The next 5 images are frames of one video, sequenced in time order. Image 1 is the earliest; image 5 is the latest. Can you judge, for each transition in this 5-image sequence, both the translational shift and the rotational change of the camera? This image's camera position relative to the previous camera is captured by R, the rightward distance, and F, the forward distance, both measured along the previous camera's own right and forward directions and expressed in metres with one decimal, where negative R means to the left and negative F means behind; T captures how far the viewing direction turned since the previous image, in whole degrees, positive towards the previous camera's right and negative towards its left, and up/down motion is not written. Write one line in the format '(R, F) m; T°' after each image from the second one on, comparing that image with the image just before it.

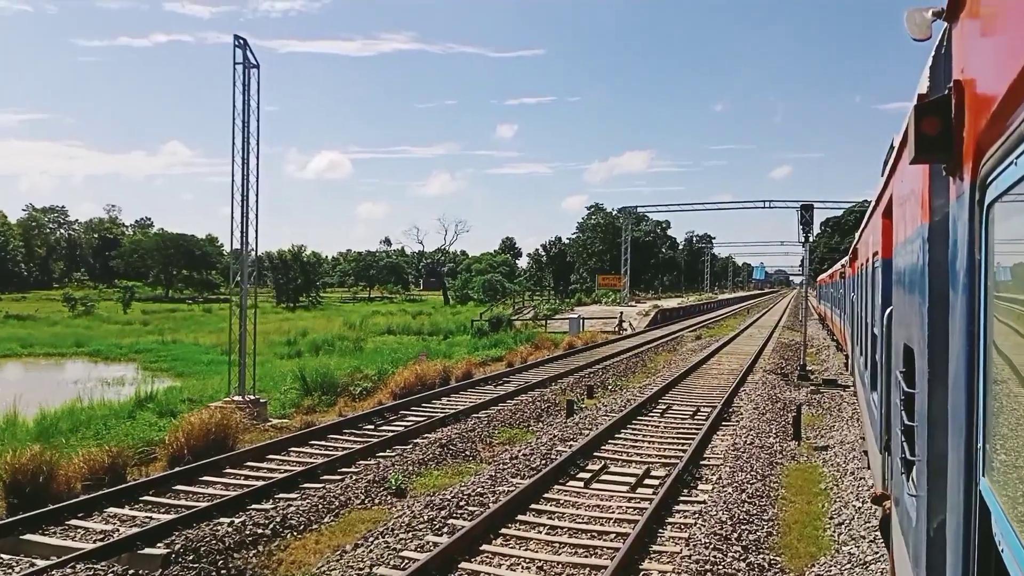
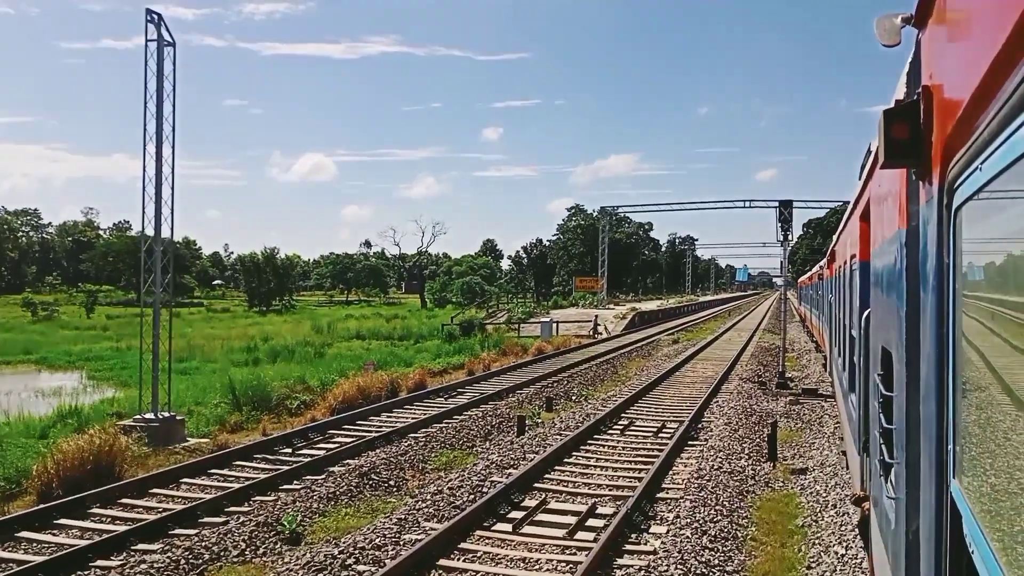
(+0.7, +1.4) m; +1°
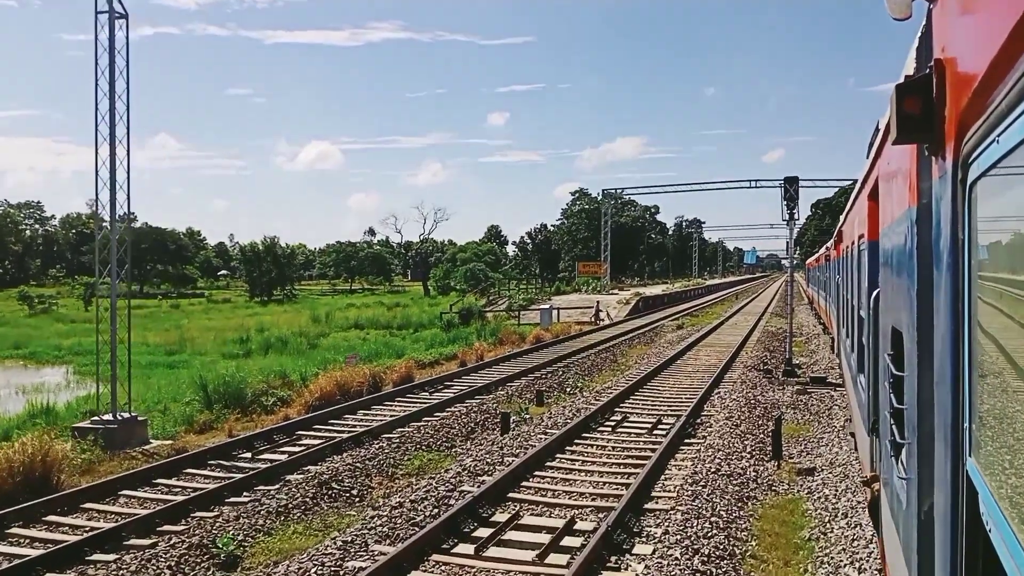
(+0.4, +0.9) m; -1°
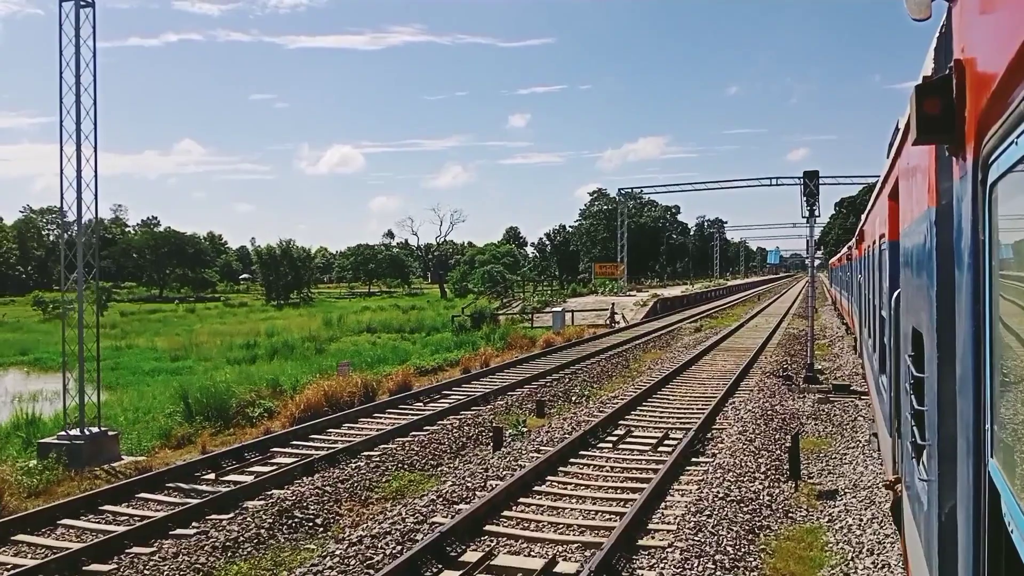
(+0.4, +0.9) m; -2°
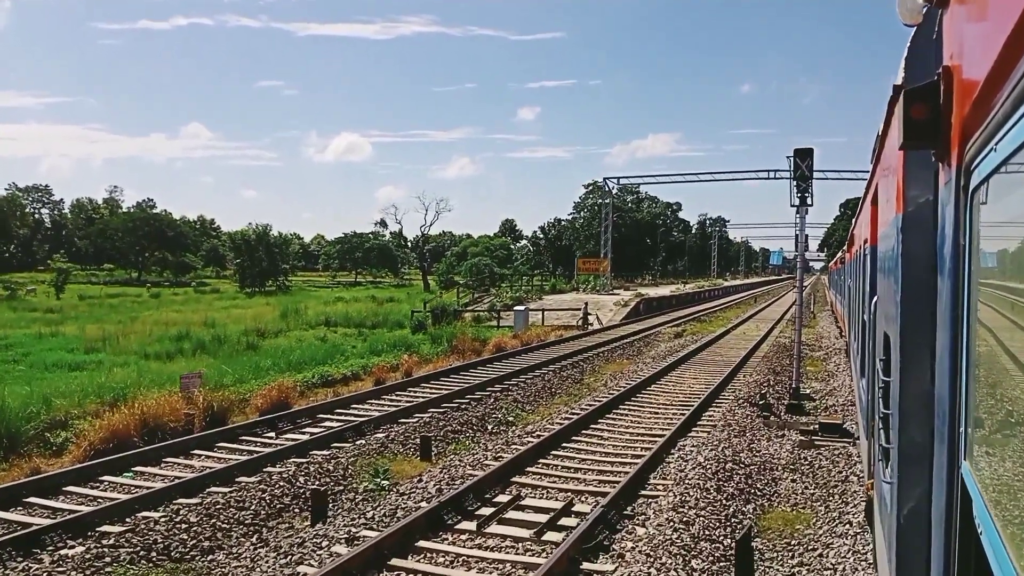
(+1.5, +3.3) m; 0°
